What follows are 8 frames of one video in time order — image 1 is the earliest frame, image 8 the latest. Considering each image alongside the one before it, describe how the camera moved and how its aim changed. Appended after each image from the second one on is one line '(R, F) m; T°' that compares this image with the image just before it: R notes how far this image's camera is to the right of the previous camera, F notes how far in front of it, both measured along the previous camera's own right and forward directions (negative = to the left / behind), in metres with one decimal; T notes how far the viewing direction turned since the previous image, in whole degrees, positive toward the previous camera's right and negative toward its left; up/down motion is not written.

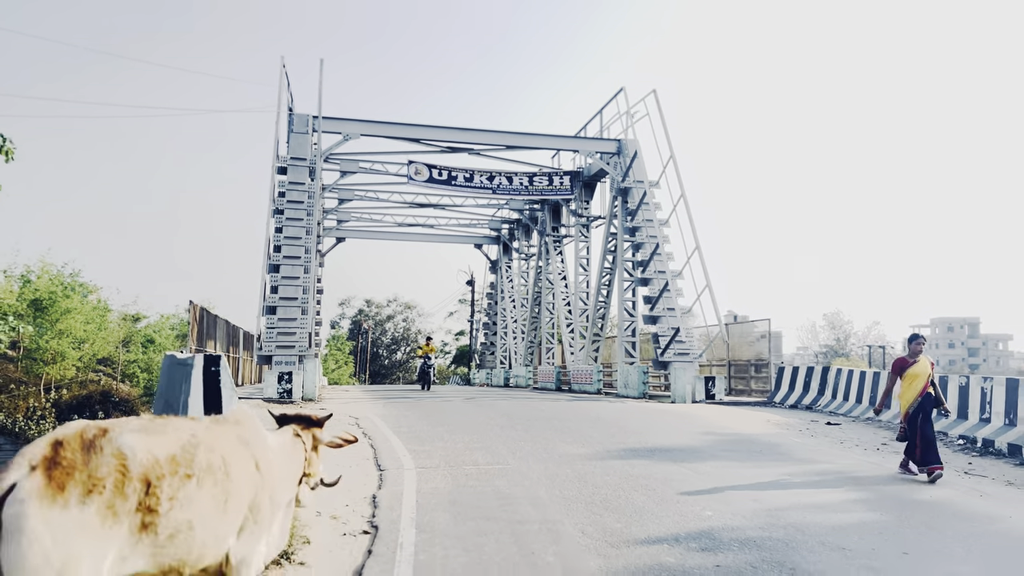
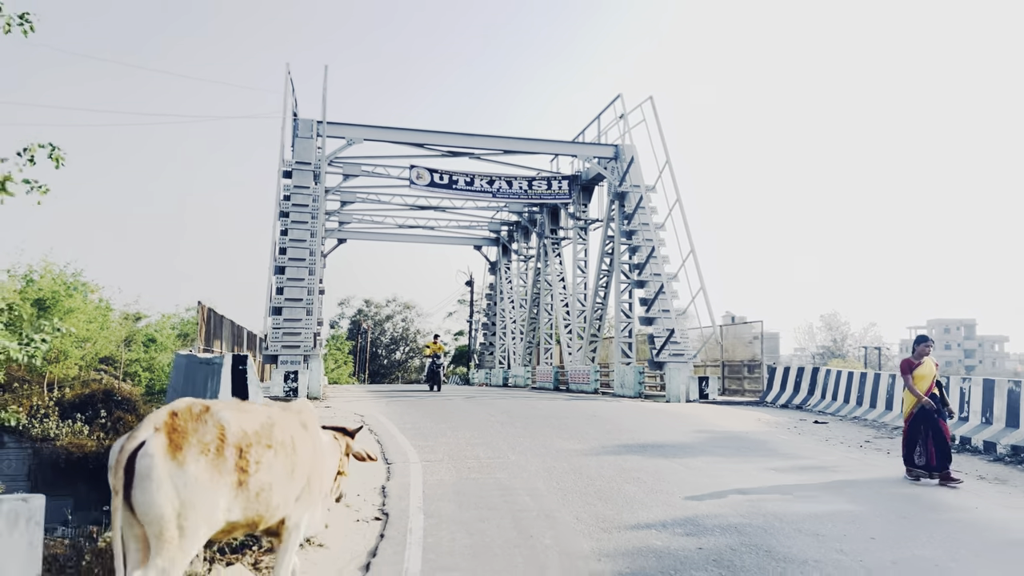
(0.0, -0.5) m; 0°
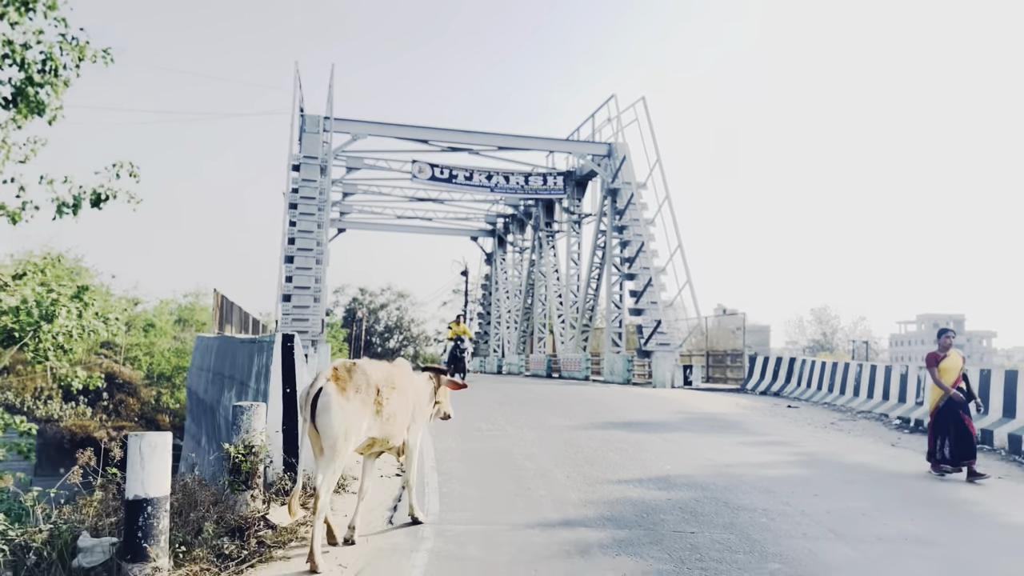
(-0.1, -1.1) m; 0°
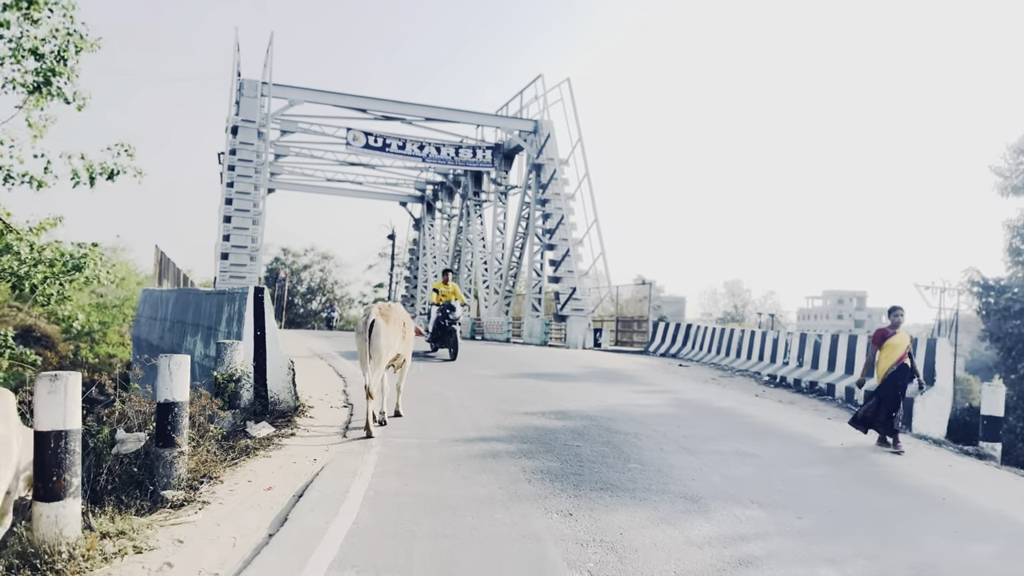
(-0.1, -1.6) m; +5°
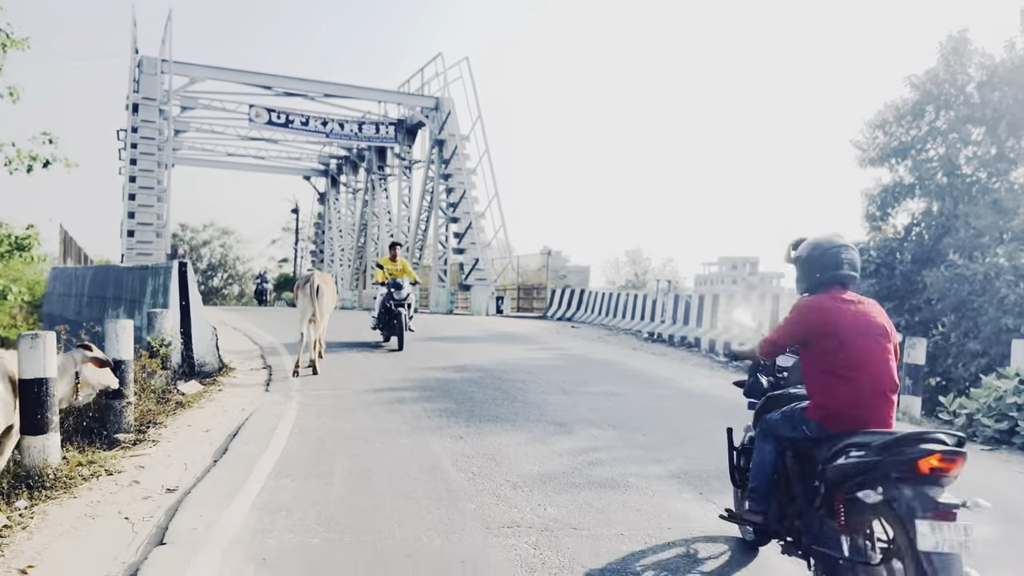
(+0.1, -1.2) m; +6°
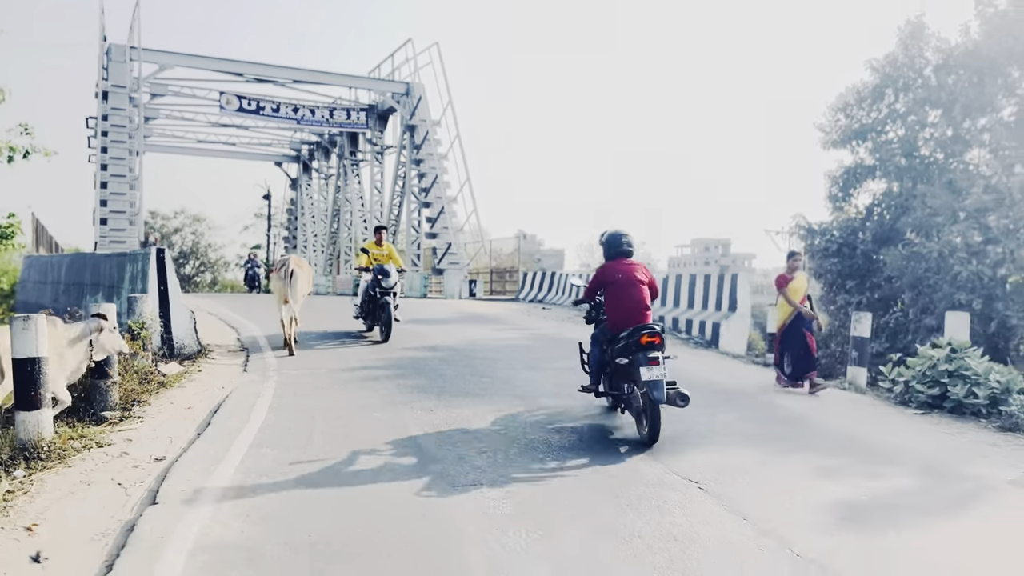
(+0.1, -0.4) m; +2°
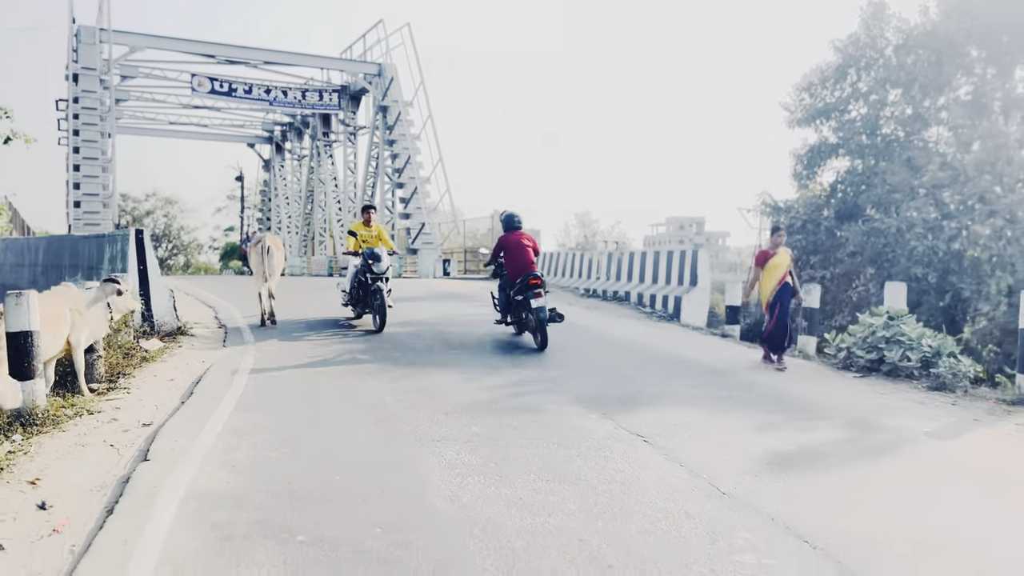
(+0.1, -0.5) m; +2°
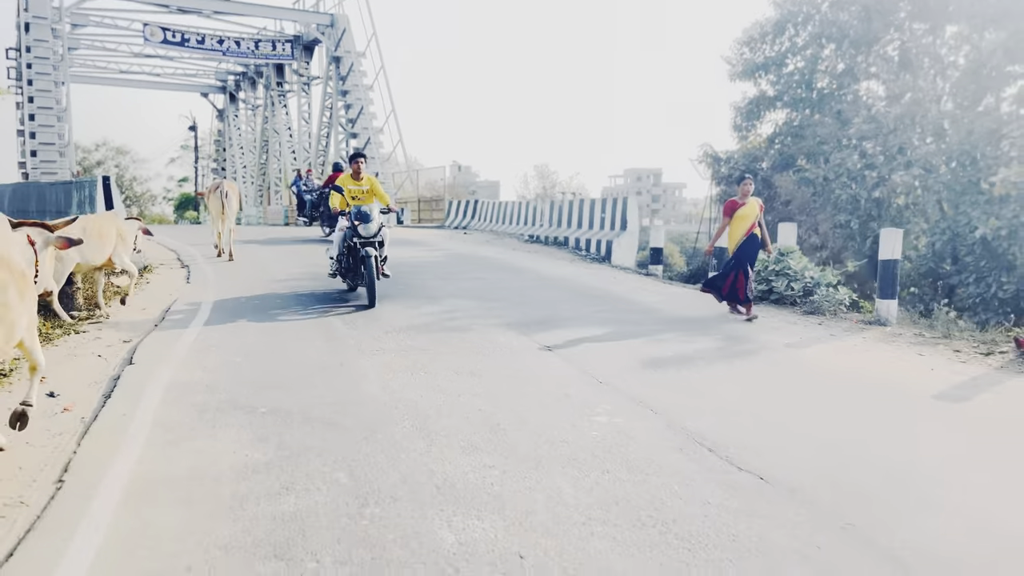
(+0.3, -1.1) m; +3°
